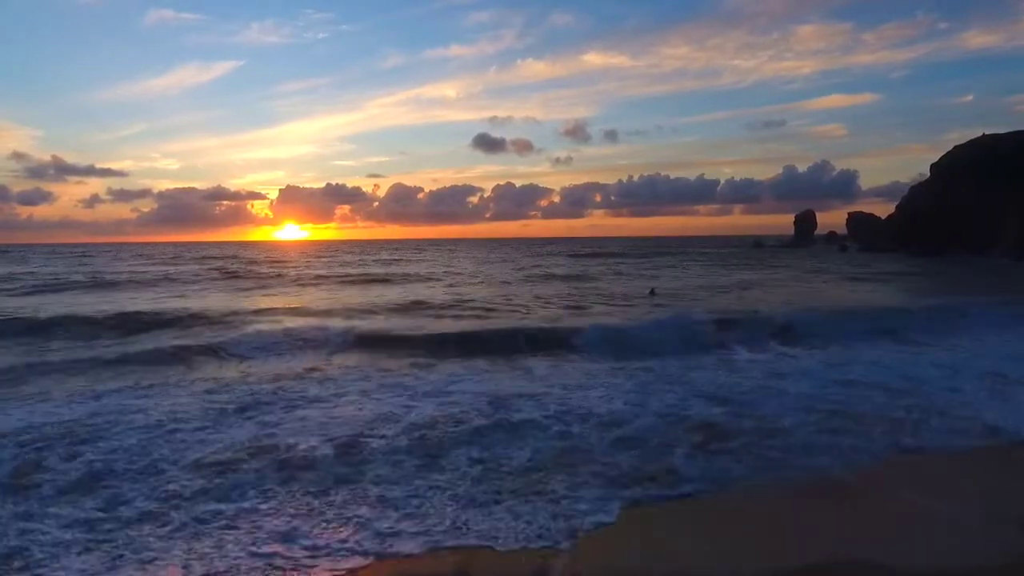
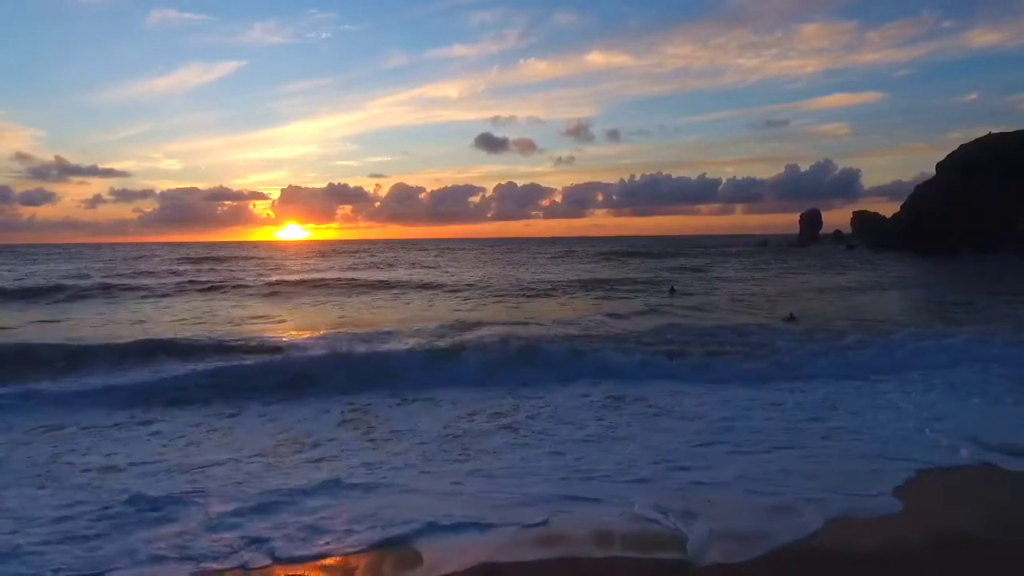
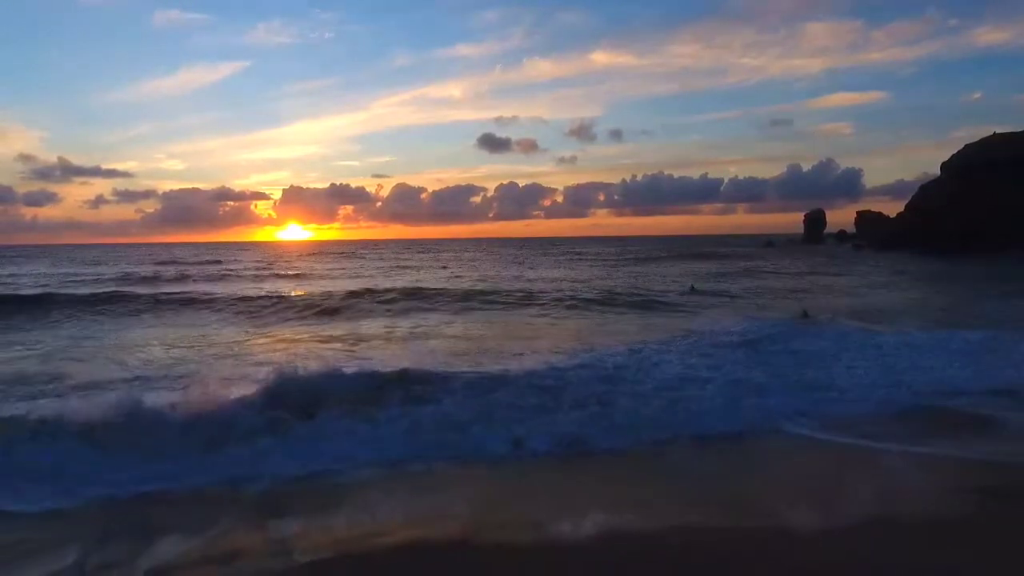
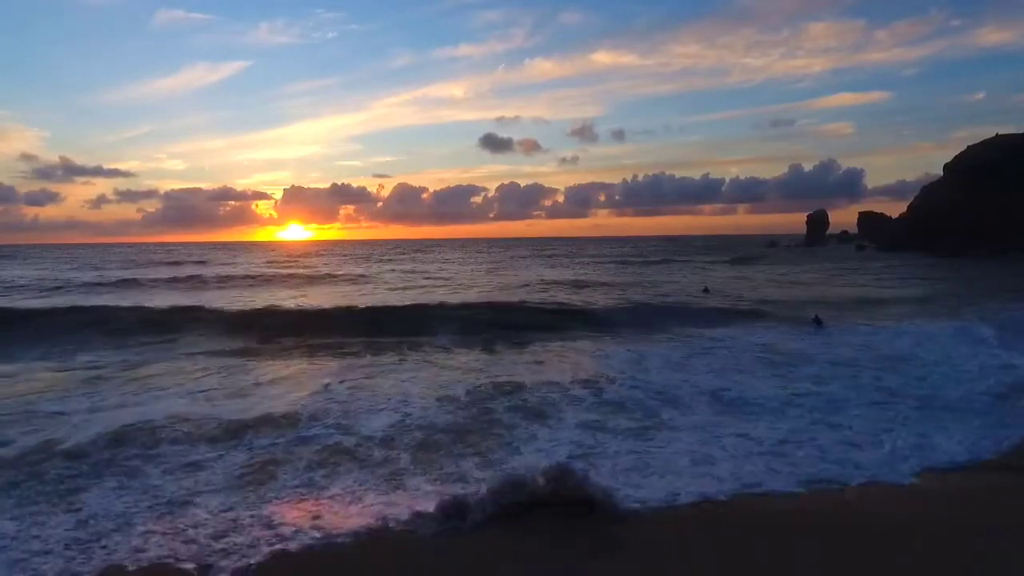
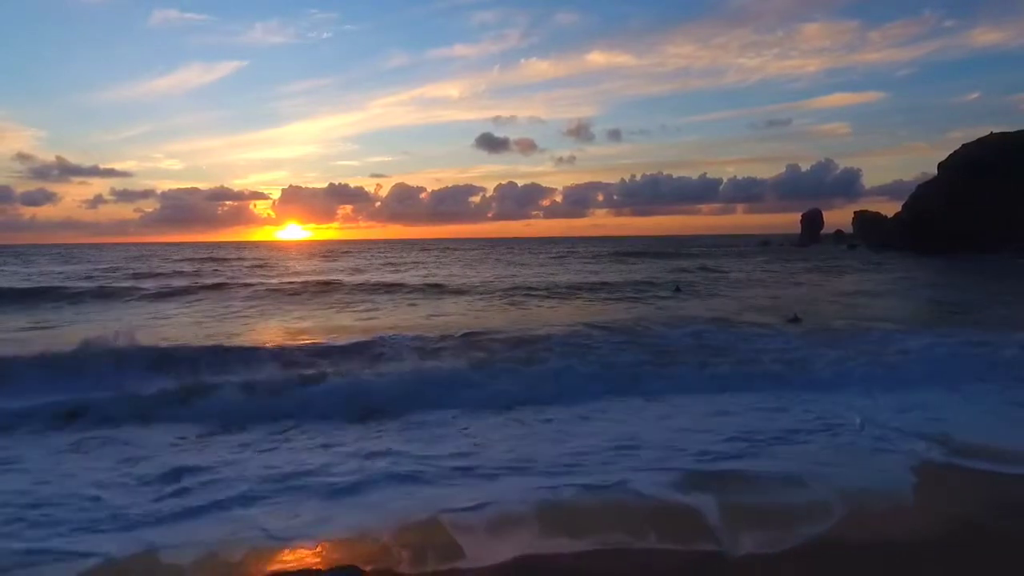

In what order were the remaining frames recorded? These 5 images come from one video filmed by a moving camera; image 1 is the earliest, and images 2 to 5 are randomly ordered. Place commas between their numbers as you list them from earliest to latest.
2, 5, 3, 4
